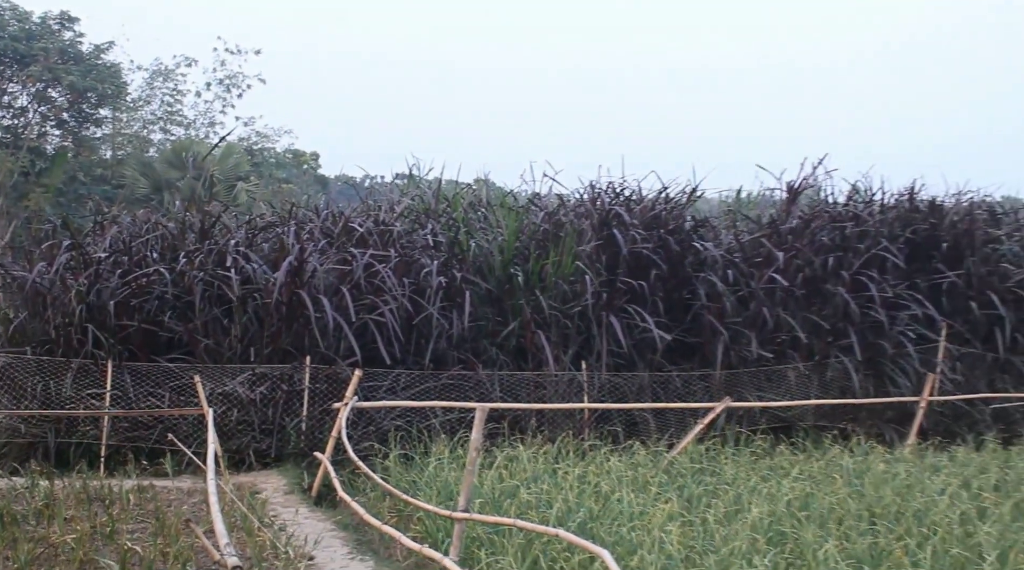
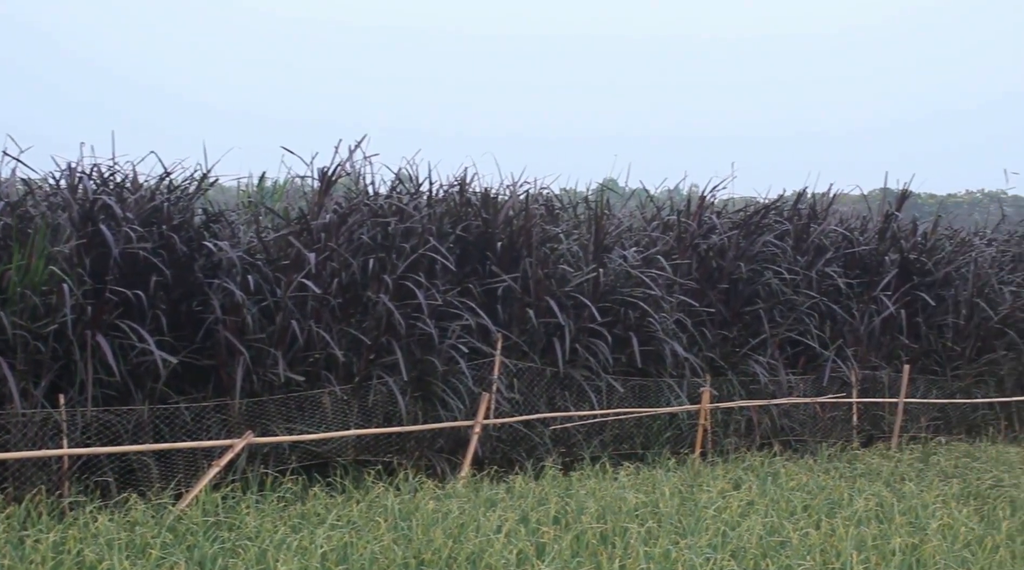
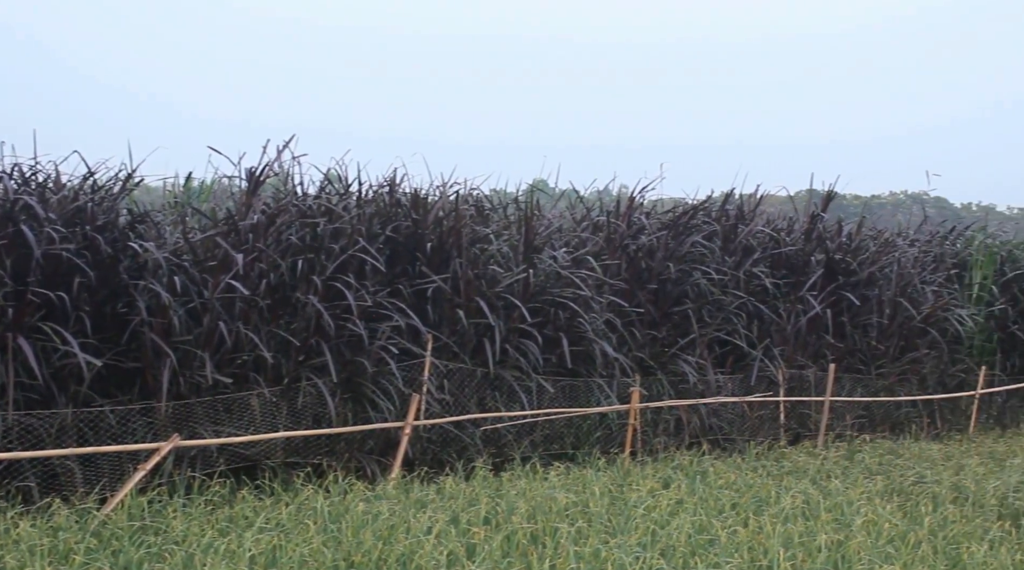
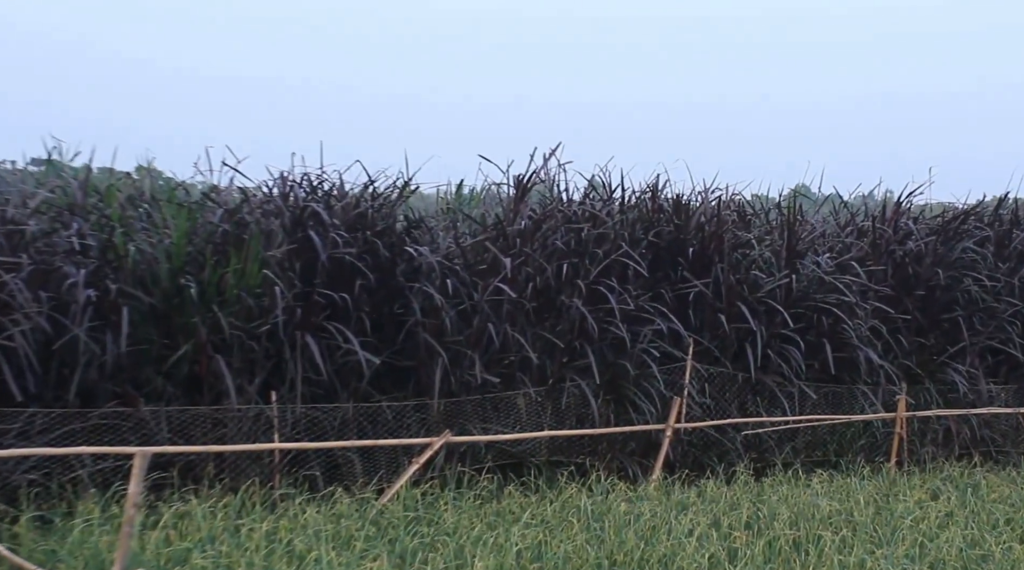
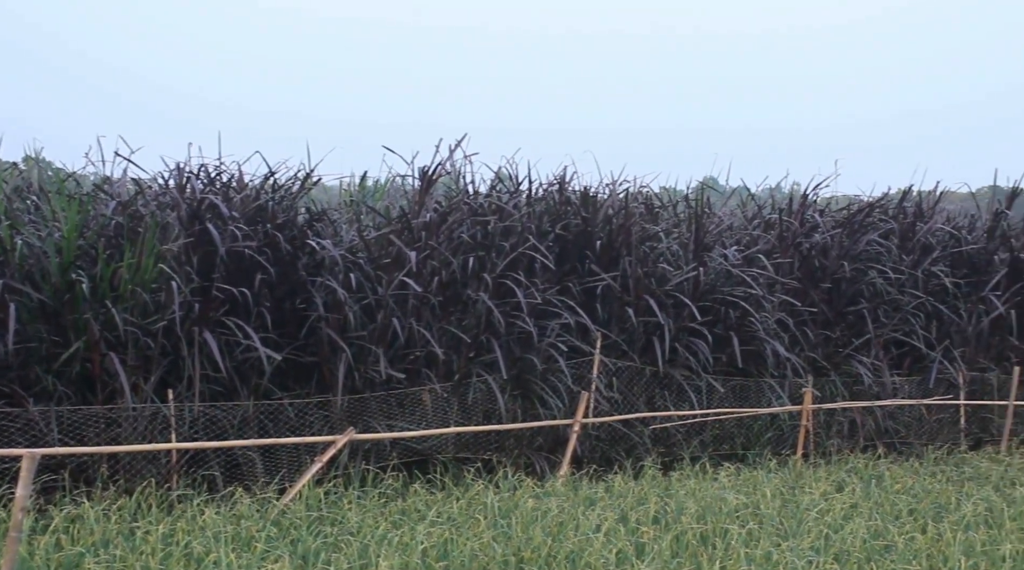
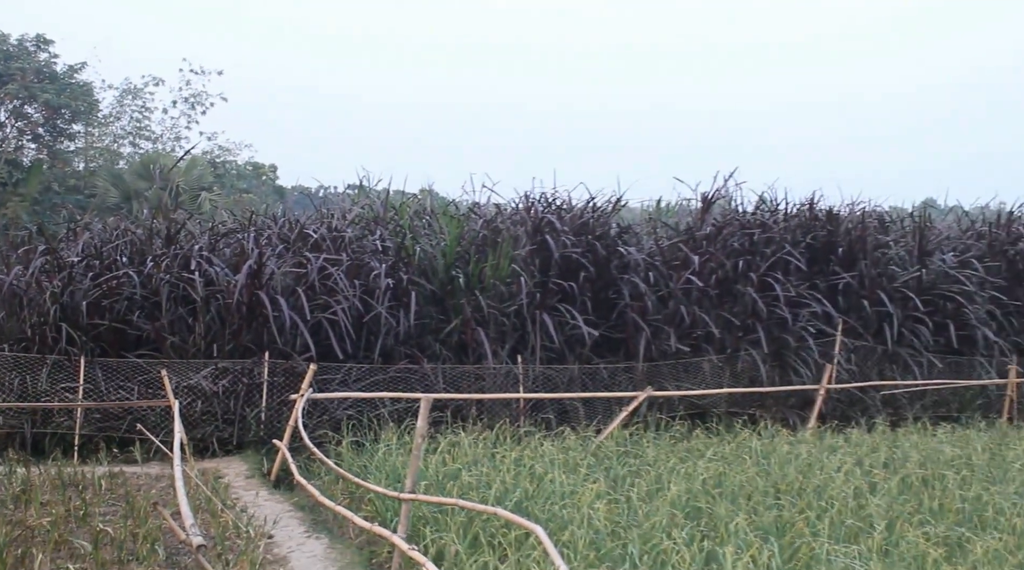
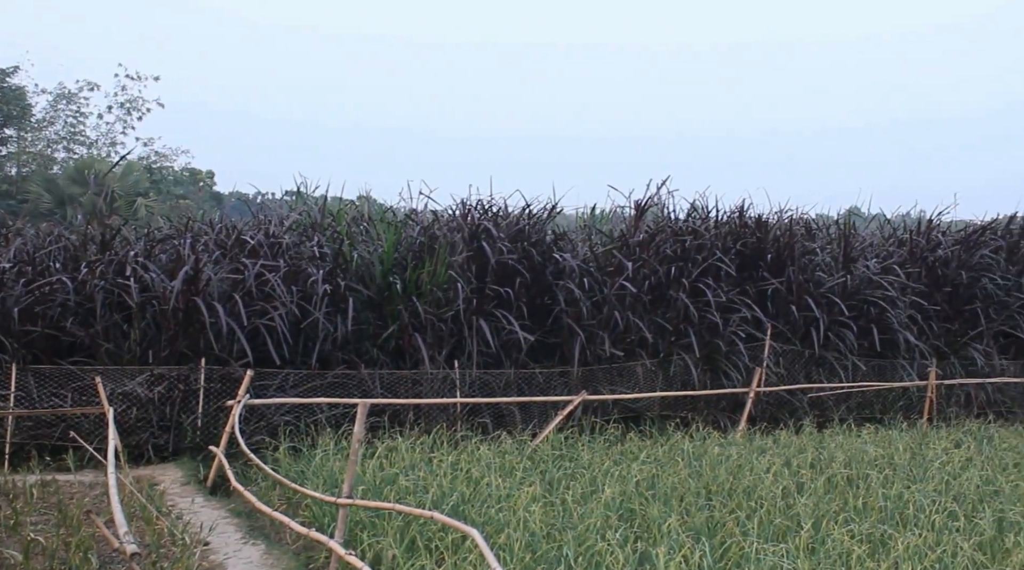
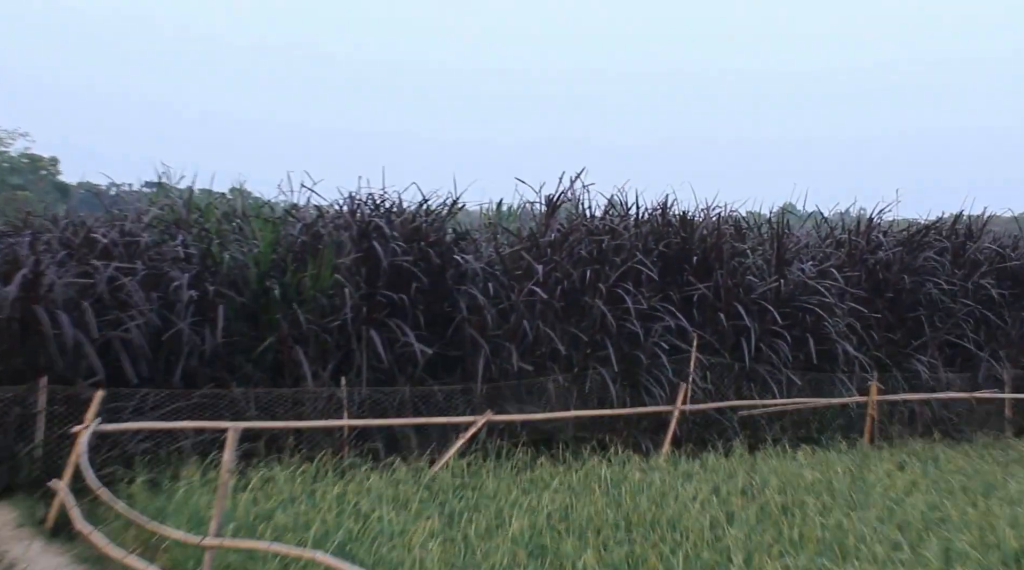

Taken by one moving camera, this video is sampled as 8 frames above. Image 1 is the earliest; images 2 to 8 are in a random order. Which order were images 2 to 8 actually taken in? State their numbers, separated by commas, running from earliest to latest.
6, 7, 8, 4, 5, 2, 3
